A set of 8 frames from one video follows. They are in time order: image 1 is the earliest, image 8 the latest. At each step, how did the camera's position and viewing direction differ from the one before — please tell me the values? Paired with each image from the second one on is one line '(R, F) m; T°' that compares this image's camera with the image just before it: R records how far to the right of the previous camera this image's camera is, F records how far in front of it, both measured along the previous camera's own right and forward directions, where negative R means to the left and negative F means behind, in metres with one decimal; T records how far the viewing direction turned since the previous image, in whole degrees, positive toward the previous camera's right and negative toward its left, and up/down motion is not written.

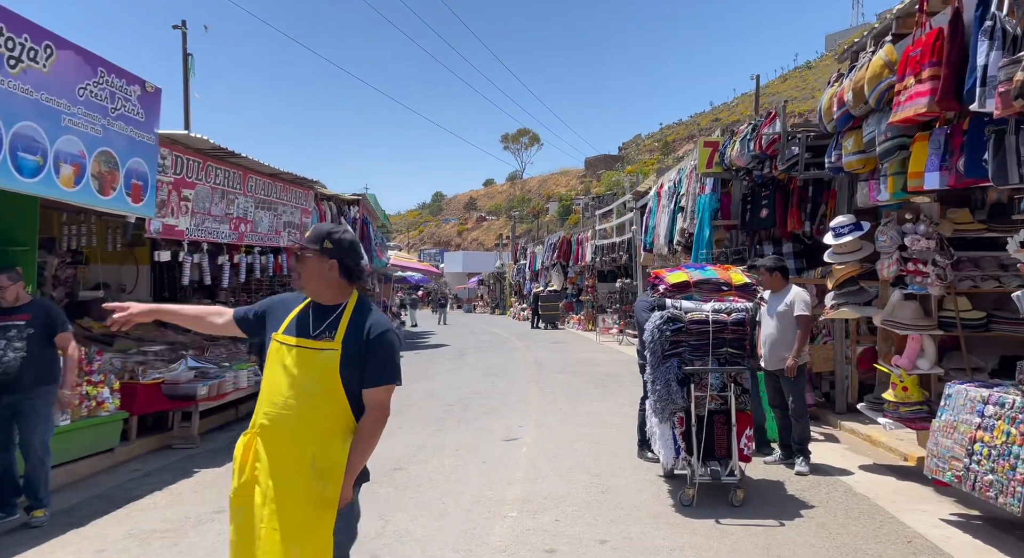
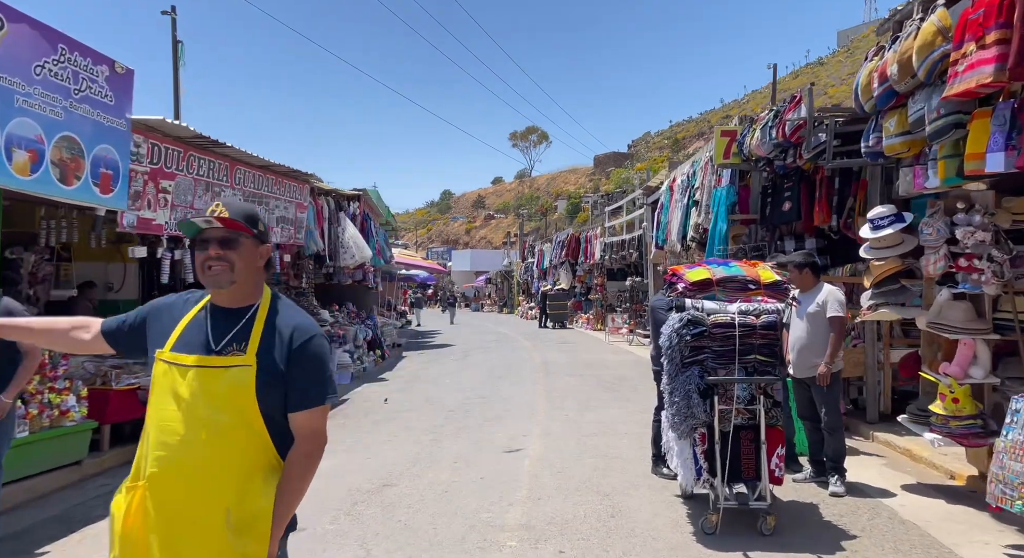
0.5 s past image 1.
(+0.1, +0.6) m; -1°
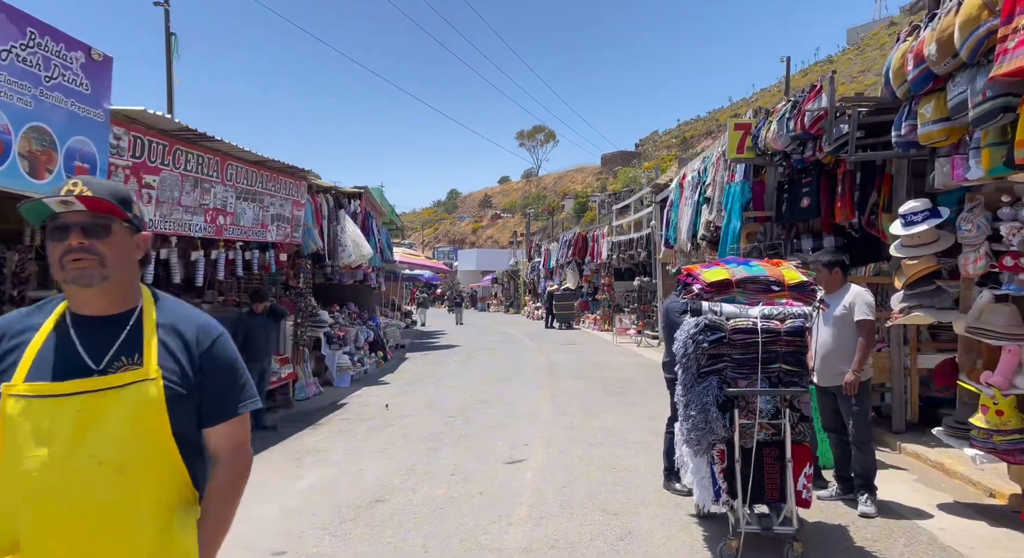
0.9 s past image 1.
(0.0, +0.4) m; -1°
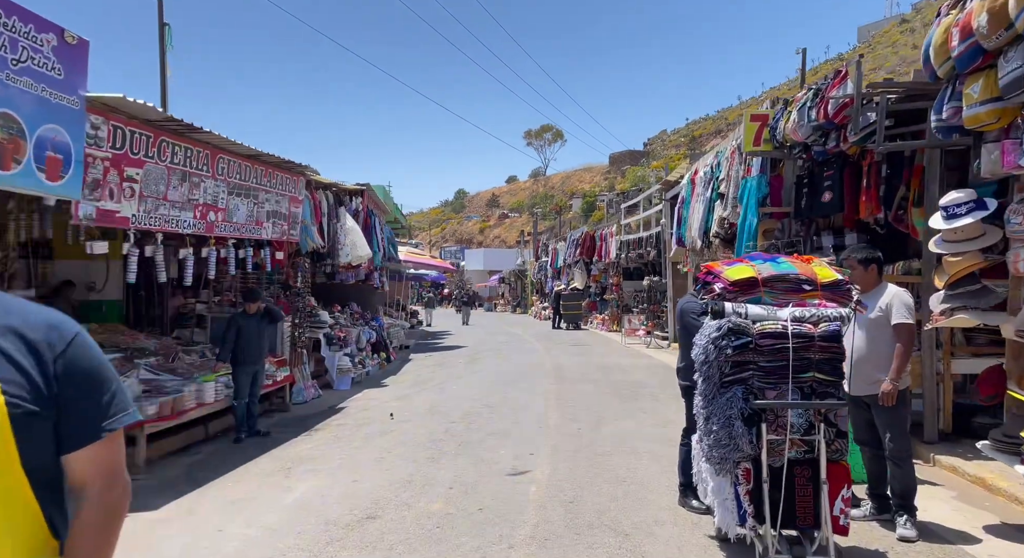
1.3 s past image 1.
(0.0, +0.4) m; -1°
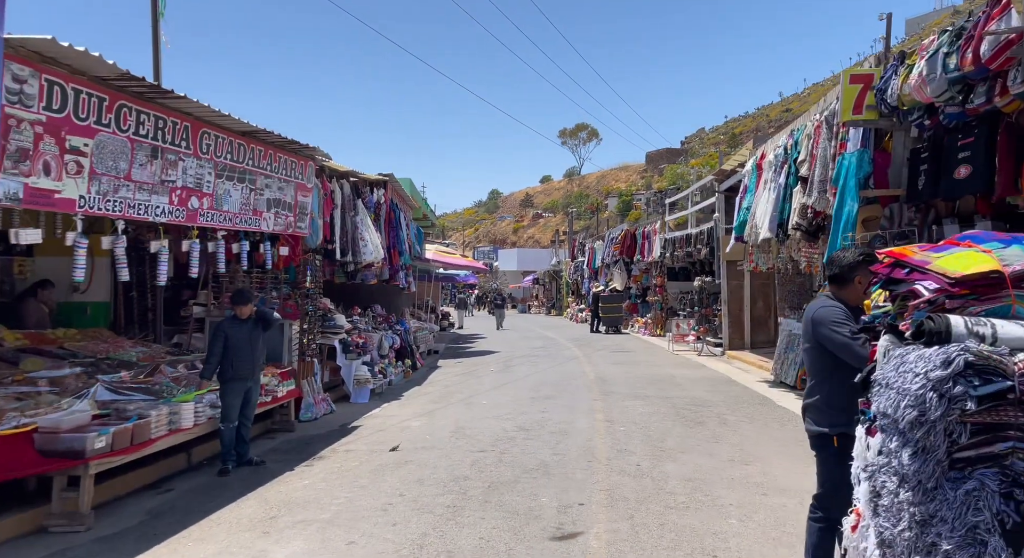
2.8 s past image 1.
(-0.1, +1.5) m; -3°
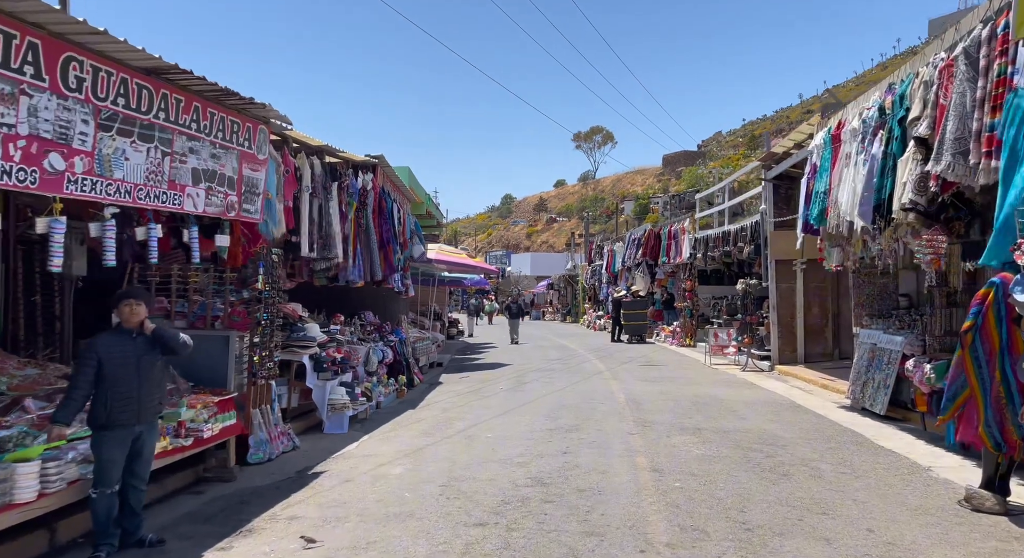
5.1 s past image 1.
(0.0, +2.2) m; -1°
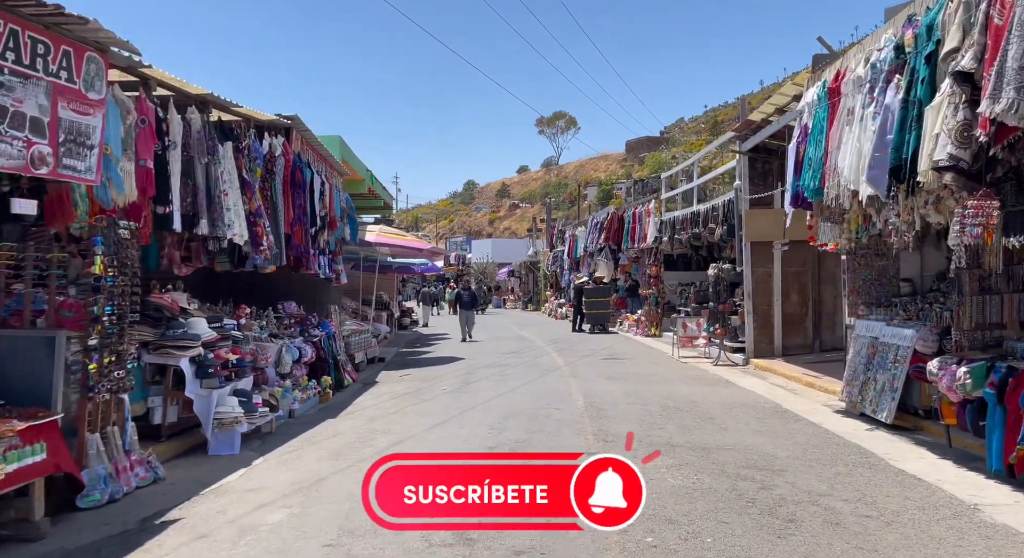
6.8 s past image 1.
(+0.4, +1.6) m; +3°
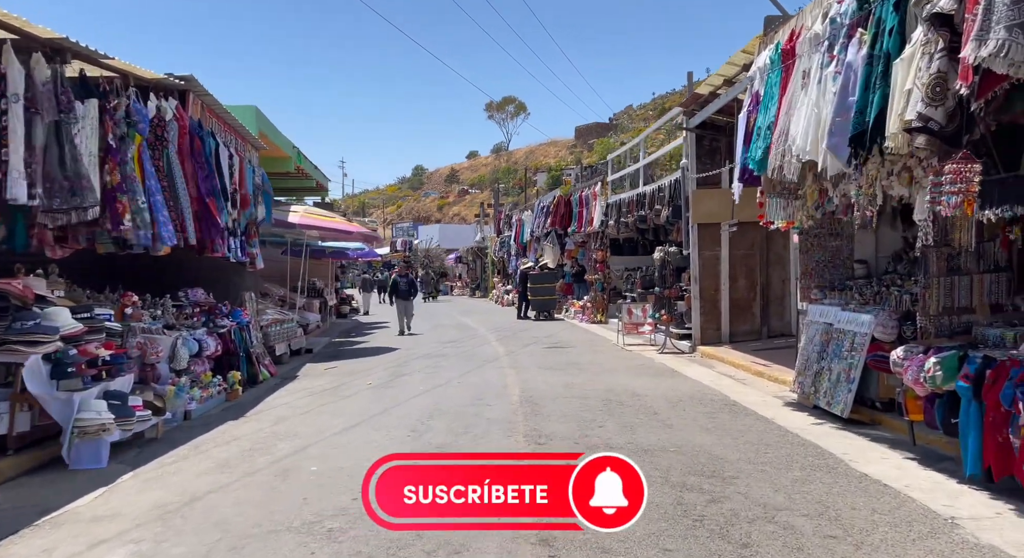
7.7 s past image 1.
(+0.3, +0.9) m; +4°
